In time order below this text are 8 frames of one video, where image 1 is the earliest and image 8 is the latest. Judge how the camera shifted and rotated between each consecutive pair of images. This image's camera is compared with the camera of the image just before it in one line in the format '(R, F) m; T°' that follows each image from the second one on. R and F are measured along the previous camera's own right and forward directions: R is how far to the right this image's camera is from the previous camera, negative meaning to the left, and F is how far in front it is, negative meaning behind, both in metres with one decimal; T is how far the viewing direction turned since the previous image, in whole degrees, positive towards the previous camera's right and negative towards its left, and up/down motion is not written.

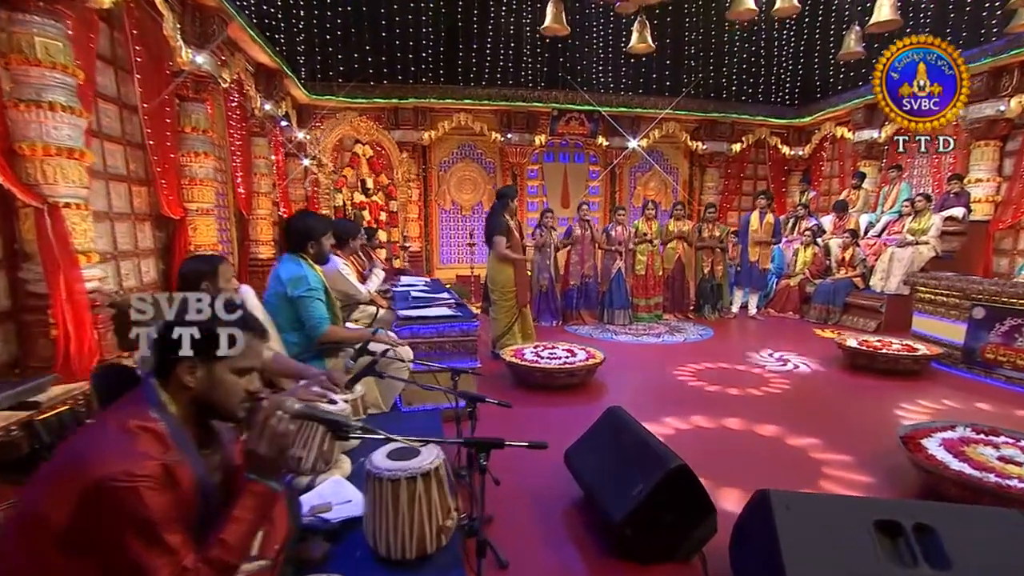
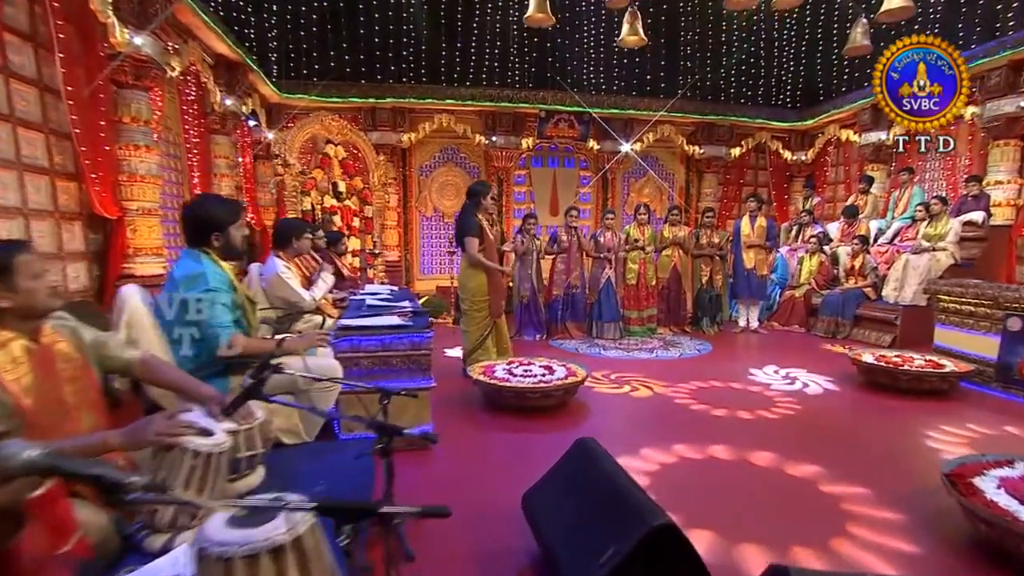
(+0.2, +0.6) m; 0°
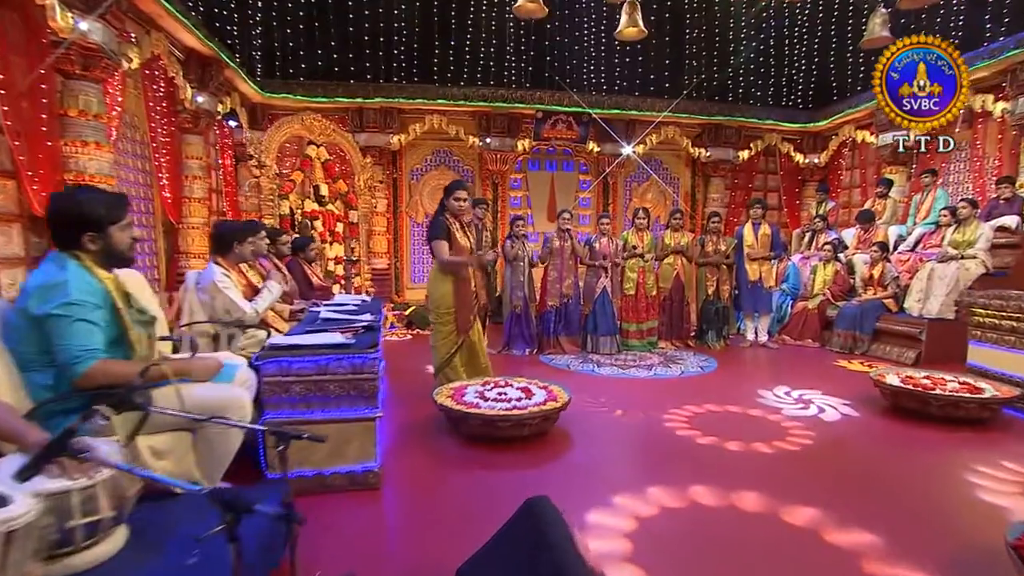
(+0.2, +0.5) m; -1°
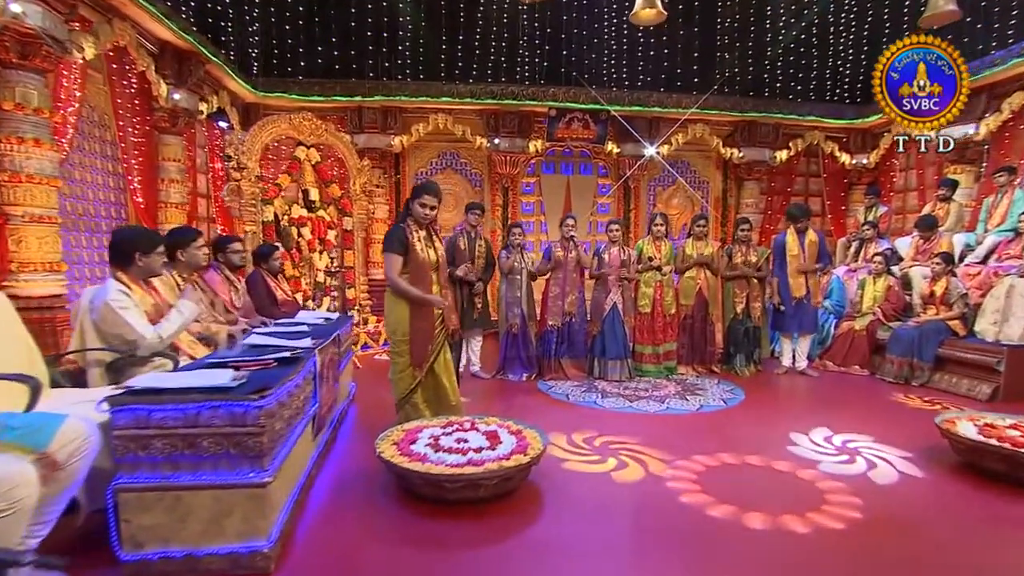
(+0.4, +0.7) m; -4°
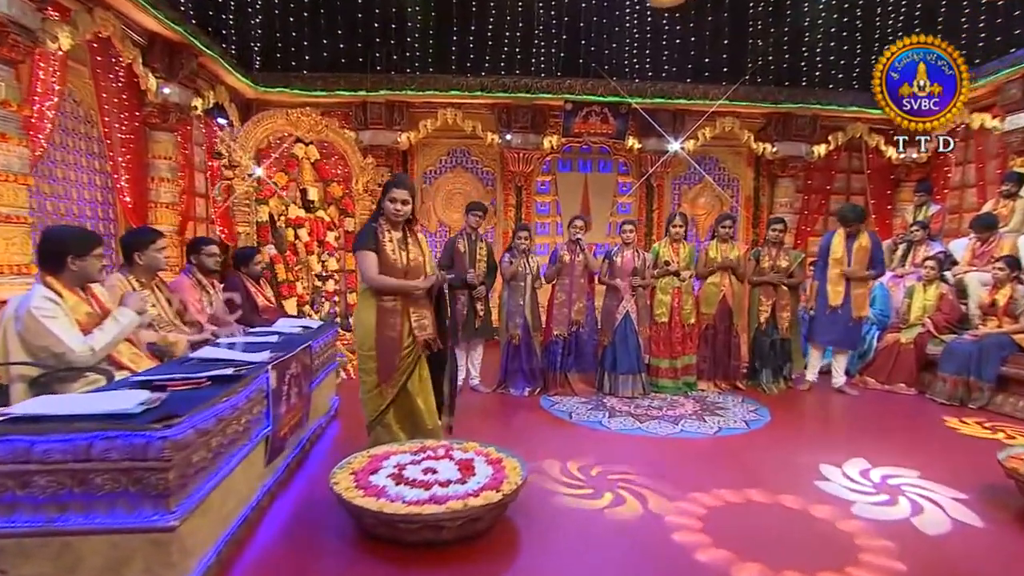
(+0.3, +0.5) m; -3°
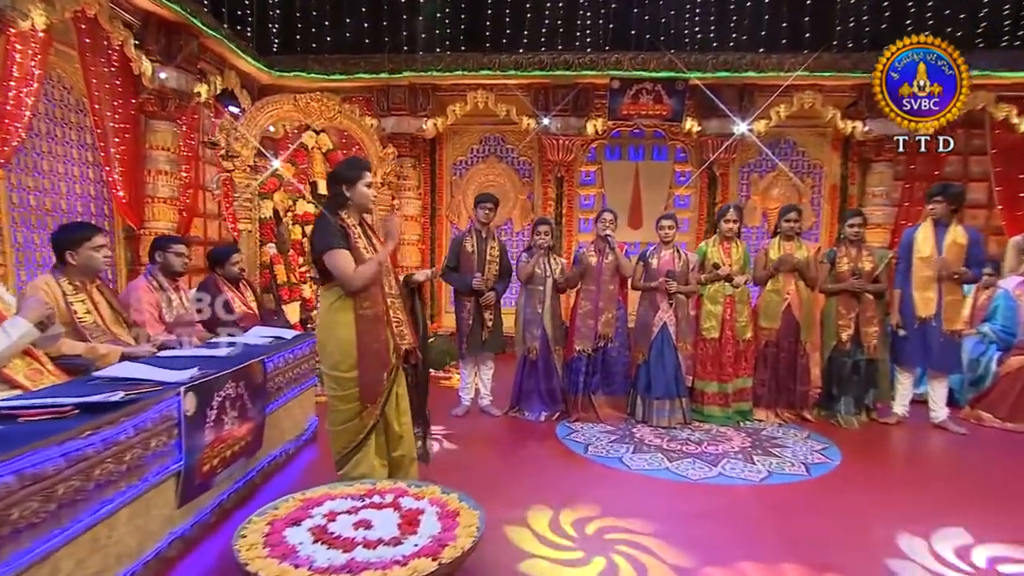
(+0.5, +0.8) m; -8°
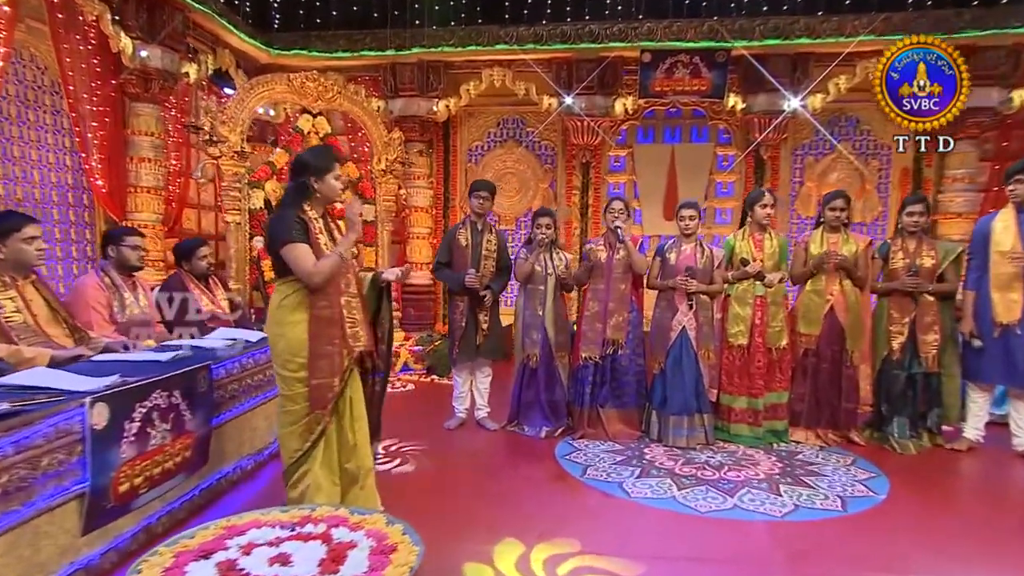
(+0.4, +0.5) m; -6°
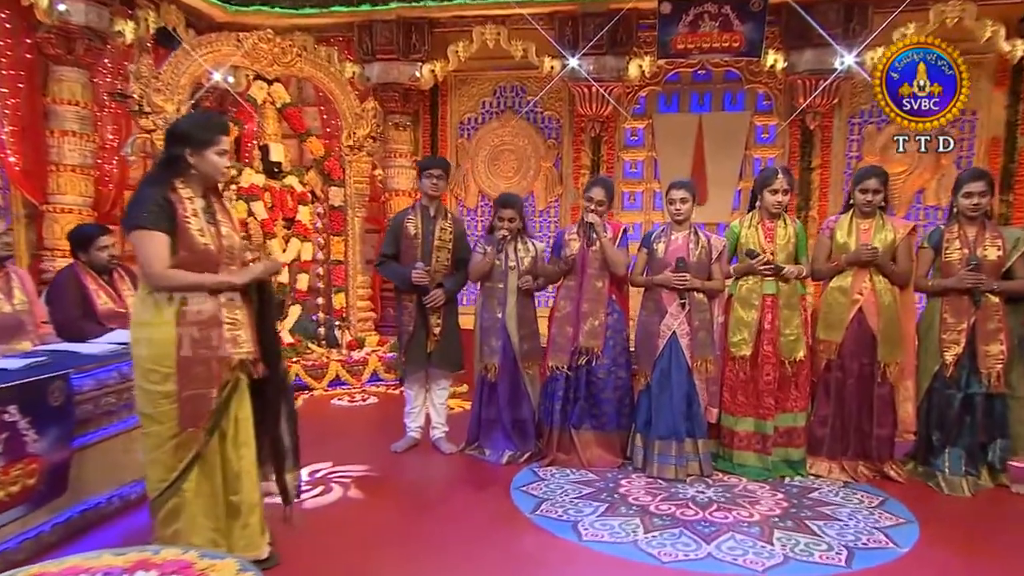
(+0.6, +0.8) m; -6°
